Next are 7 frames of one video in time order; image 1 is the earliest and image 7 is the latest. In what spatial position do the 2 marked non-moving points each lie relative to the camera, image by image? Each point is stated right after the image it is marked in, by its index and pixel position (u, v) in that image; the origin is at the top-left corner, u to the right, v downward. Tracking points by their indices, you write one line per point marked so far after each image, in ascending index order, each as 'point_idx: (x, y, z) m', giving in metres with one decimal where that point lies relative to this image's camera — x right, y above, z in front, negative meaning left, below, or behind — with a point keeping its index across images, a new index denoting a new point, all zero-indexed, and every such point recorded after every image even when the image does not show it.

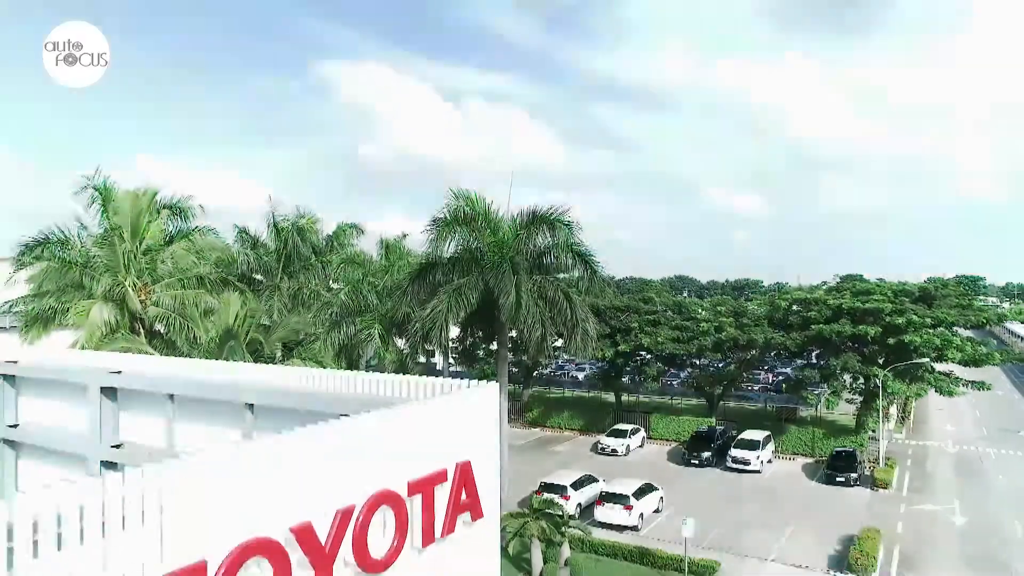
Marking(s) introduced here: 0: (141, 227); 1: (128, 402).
0: (-9.6, +1.6, +17.6) m
1: (-6.4, -1.9, +11.1) m
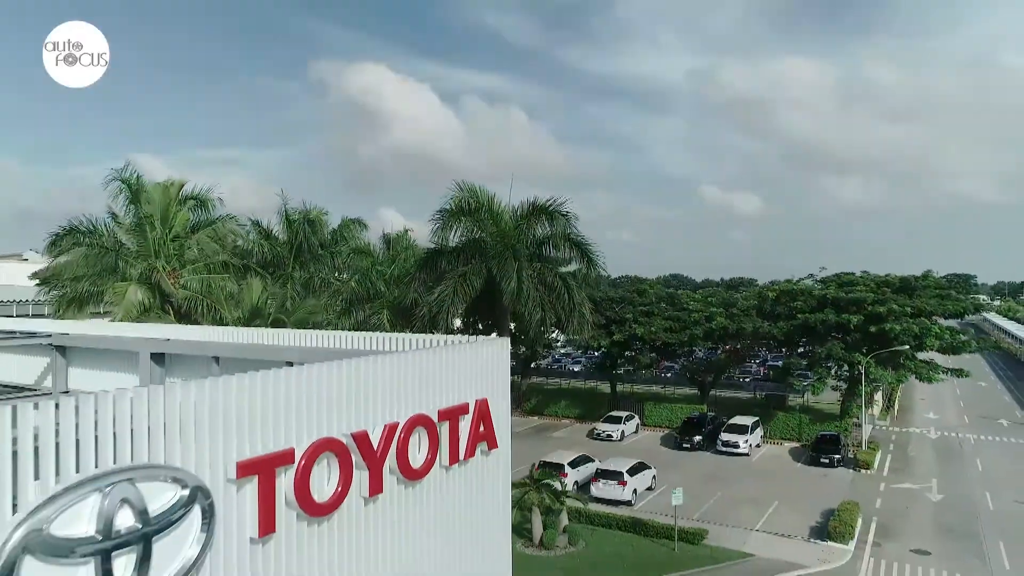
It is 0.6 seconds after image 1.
0: (-9.6, +2.0, +18.9) m
1: (-6.3, -1.5, +12.5) m
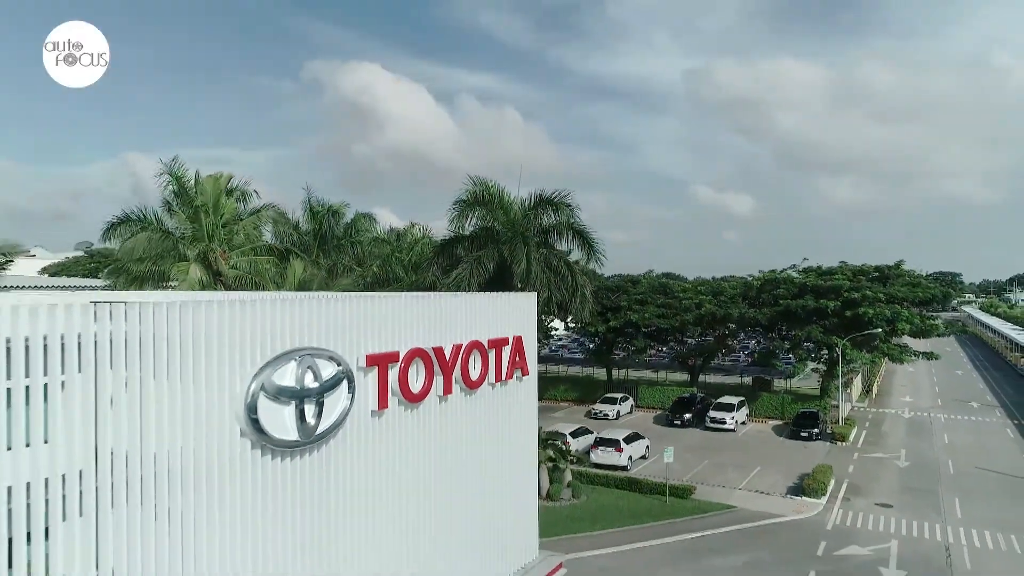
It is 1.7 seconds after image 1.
0: (-9.2, +2.6, +21.3) m
1: (-5.9, -0.9, +14.9) m
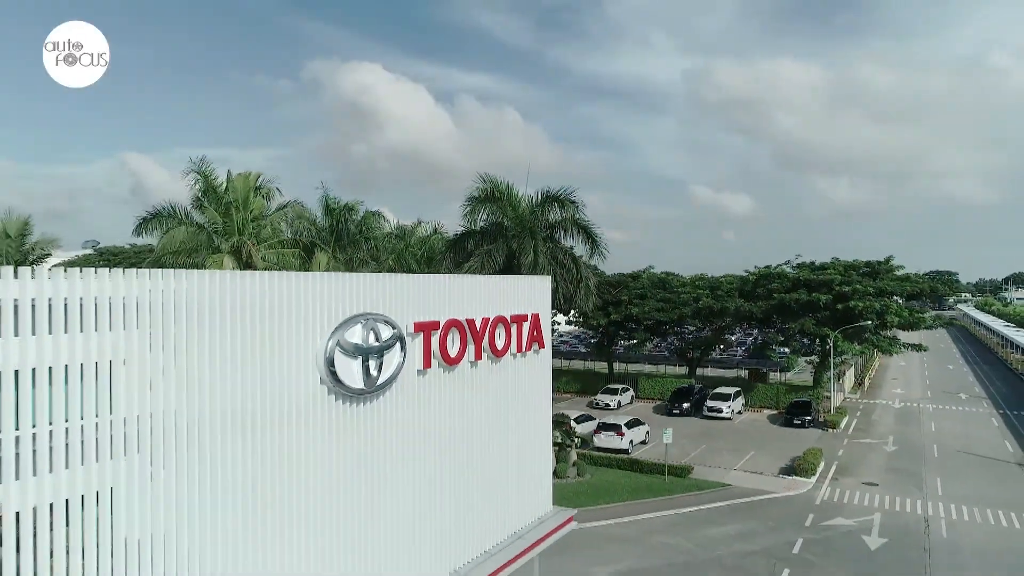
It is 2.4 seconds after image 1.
0: (-8.9, +2.9, +22.7) m
1: (-5.5, -0.6, +16.4) m
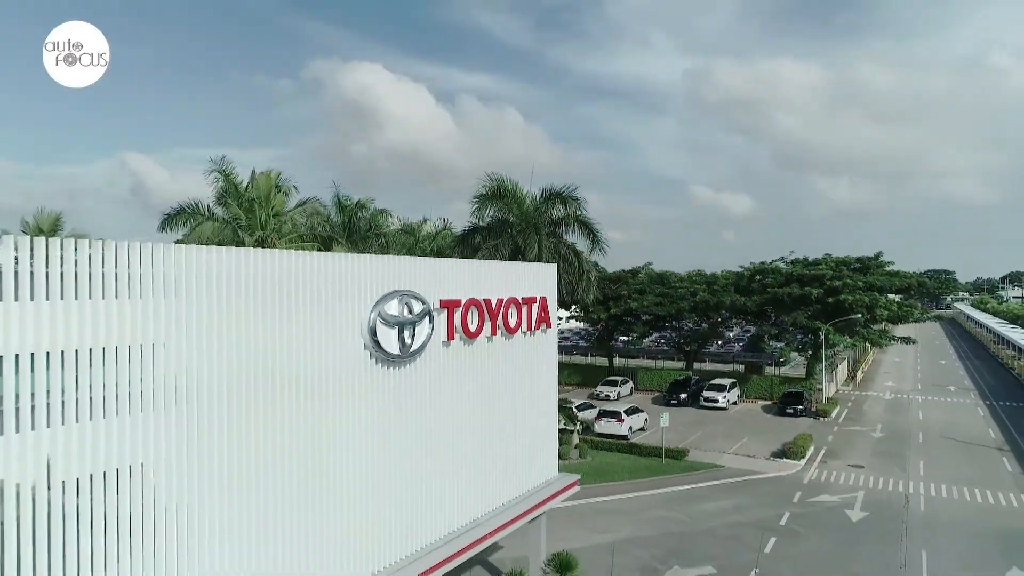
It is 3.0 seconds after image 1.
0: (-8.7, +3.2, +24.1) m
1: (-5.3, -0.3, +17.8) m
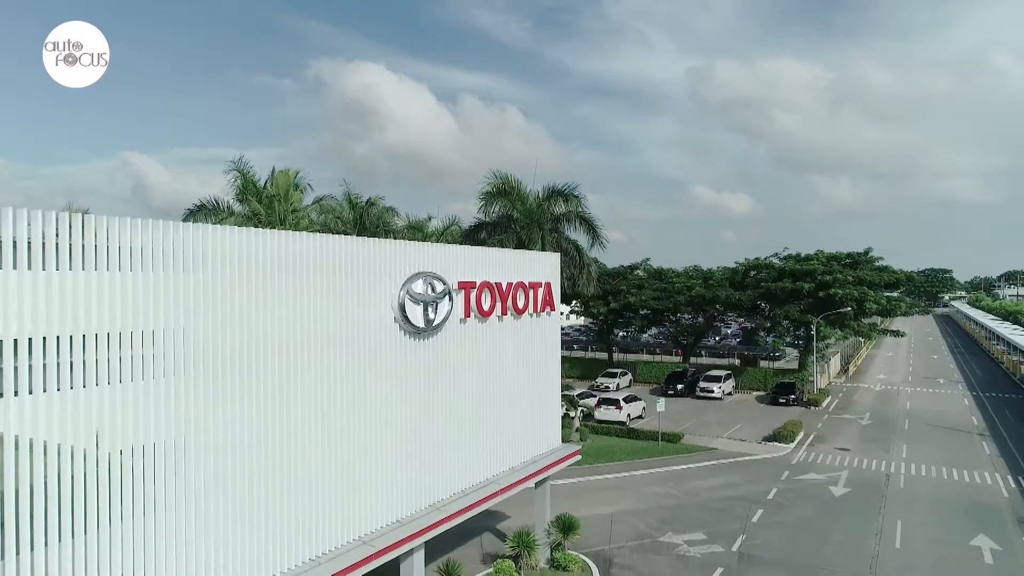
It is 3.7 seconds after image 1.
0: (-8.5, +3.5, +25.6) m
1: (-5.2, 0.0, +19.2) m
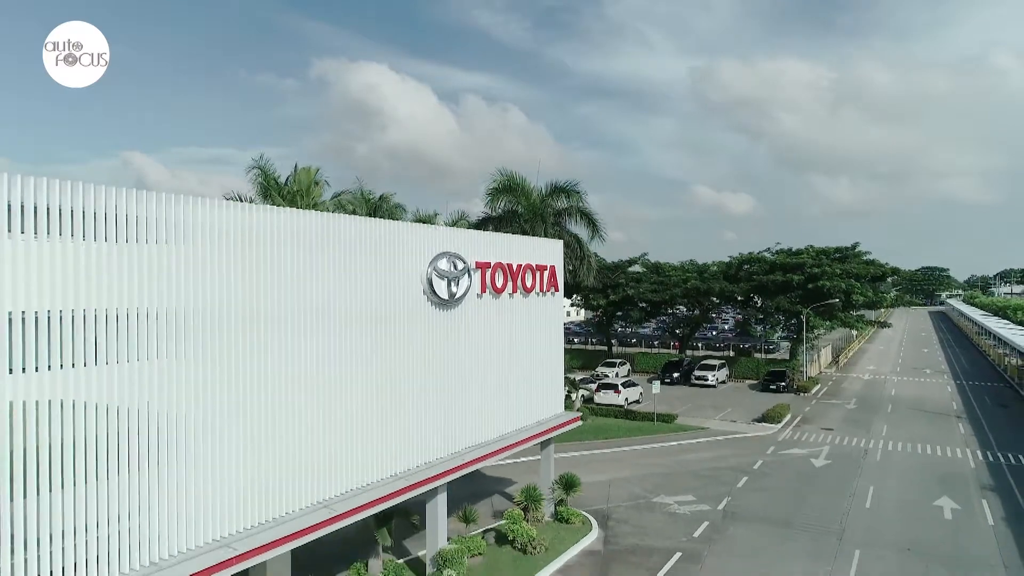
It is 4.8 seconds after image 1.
0: (-8.3, +4.0, +27.4) m
1: (-4.9, +0.5, +21.1) m
